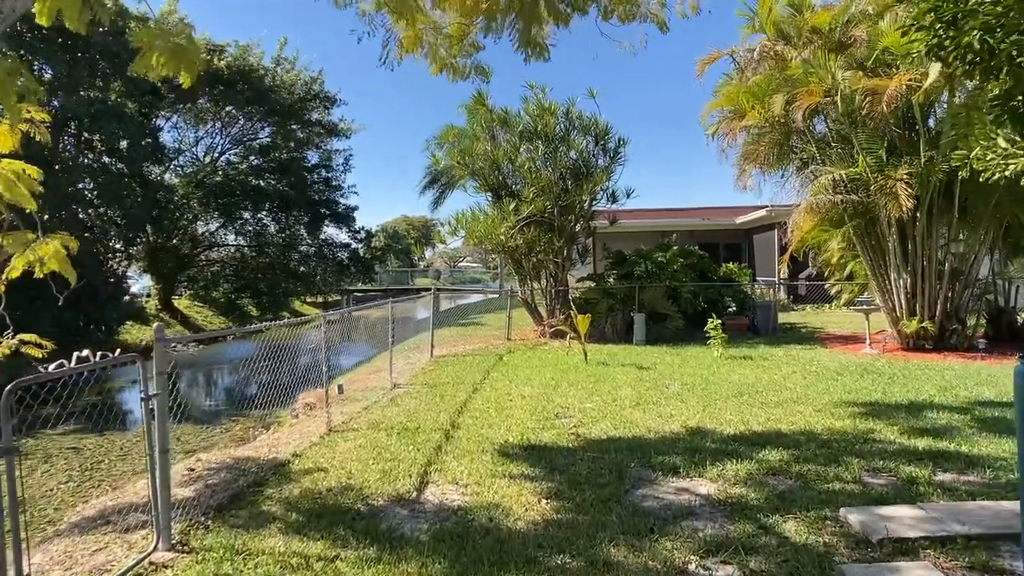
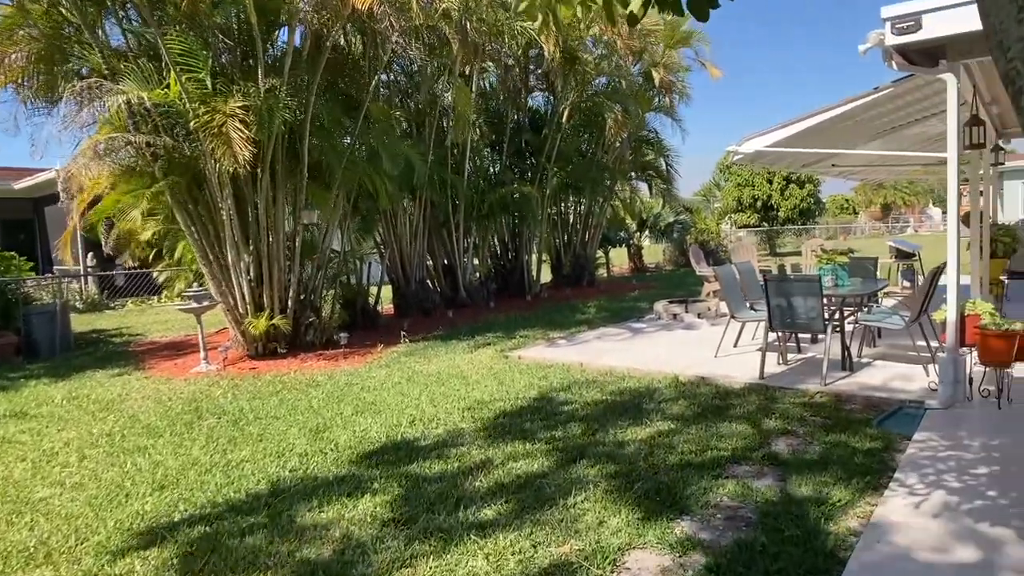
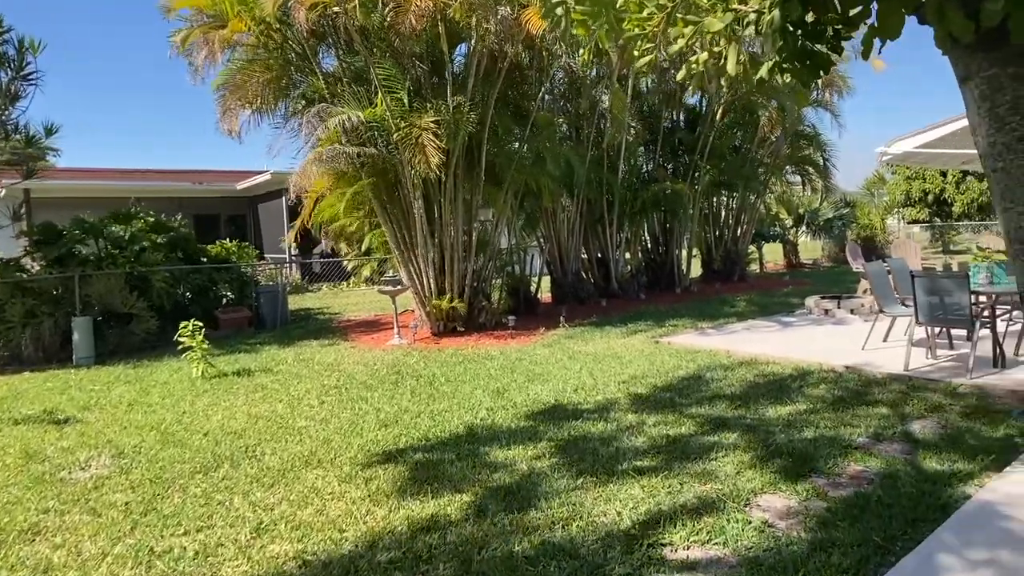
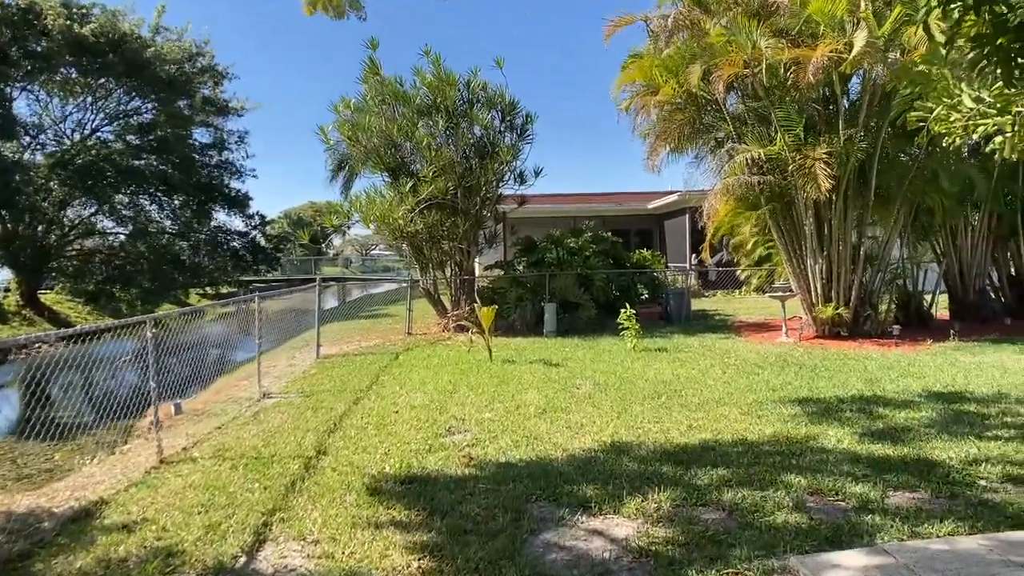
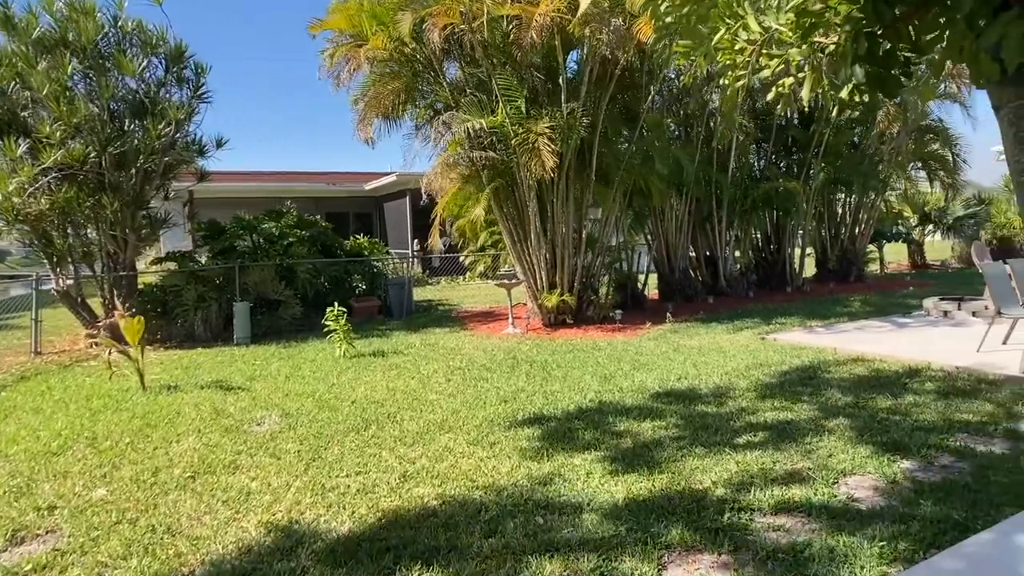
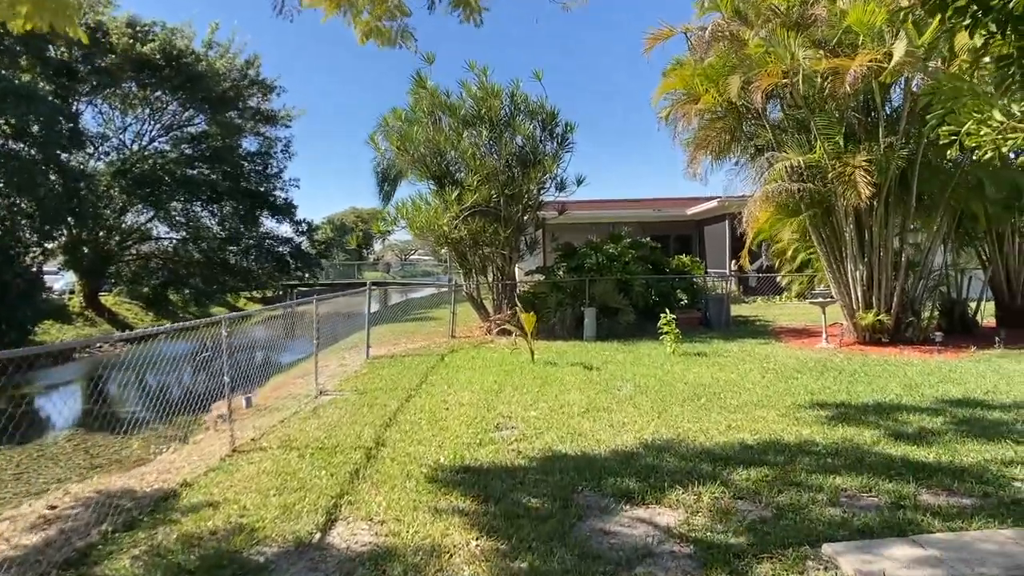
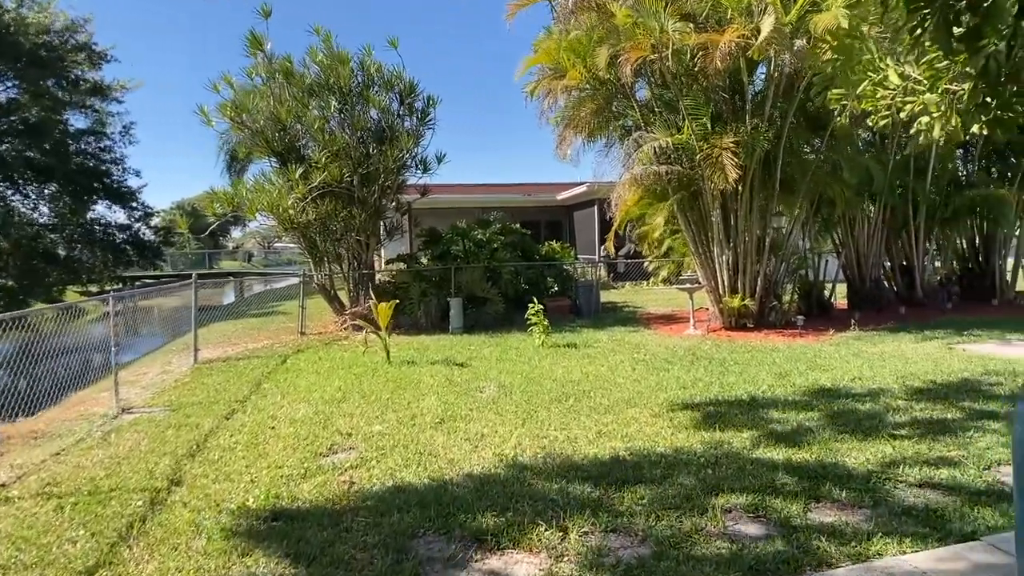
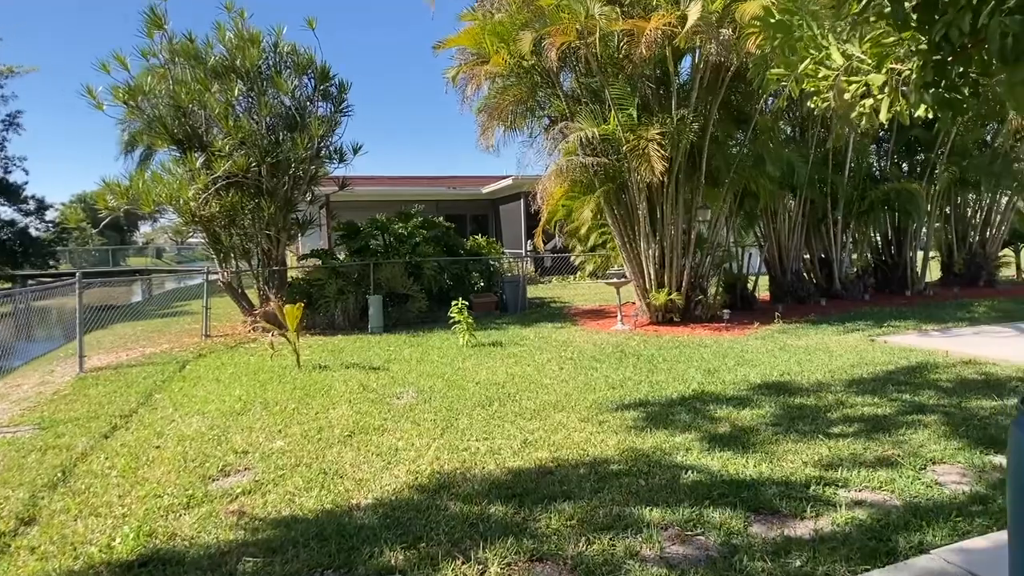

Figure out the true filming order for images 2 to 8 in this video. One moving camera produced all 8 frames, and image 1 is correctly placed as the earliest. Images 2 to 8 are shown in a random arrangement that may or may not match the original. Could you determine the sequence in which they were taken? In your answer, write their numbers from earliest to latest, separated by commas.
6, 4, 7, 8, 5, 3, 2
